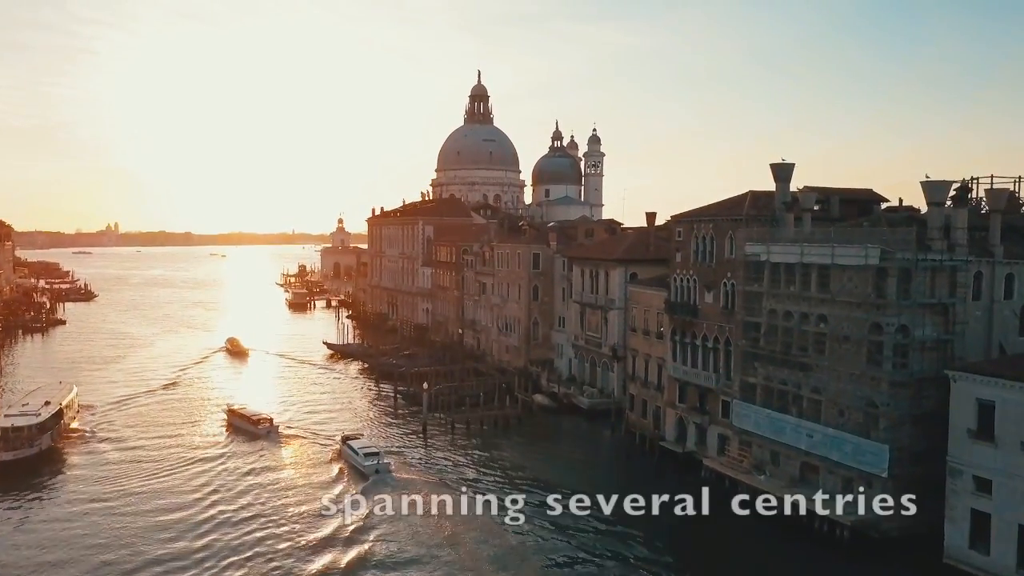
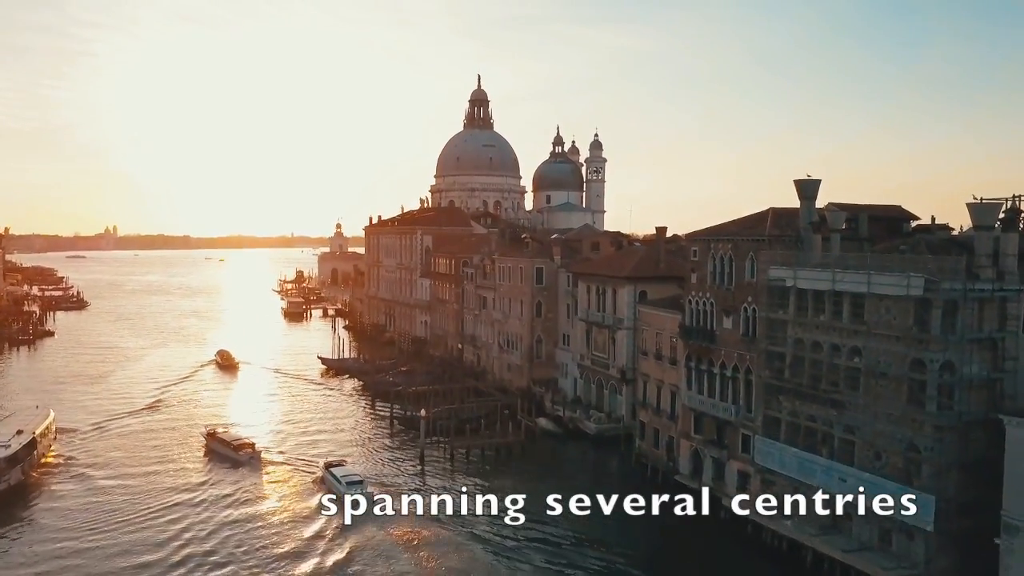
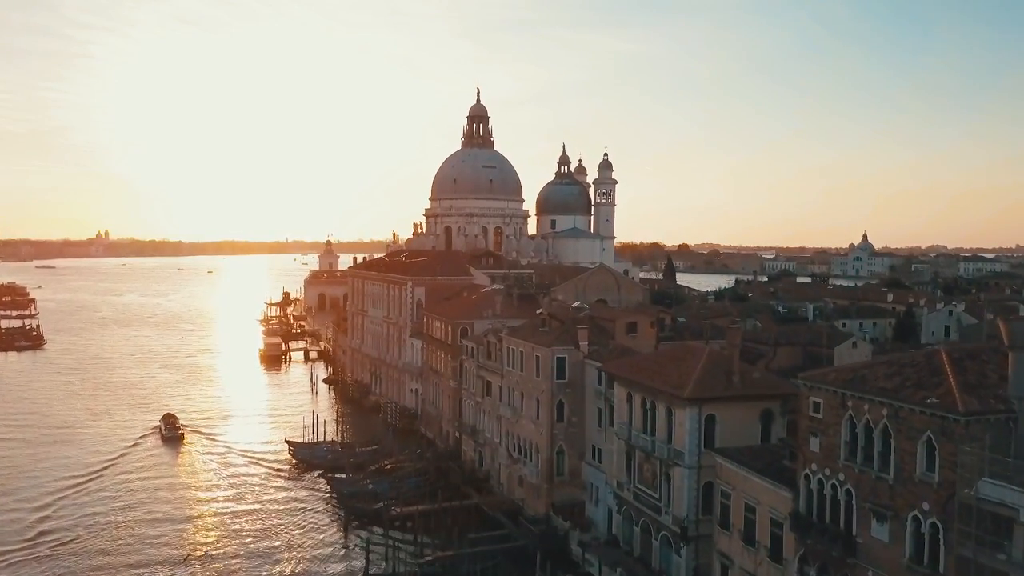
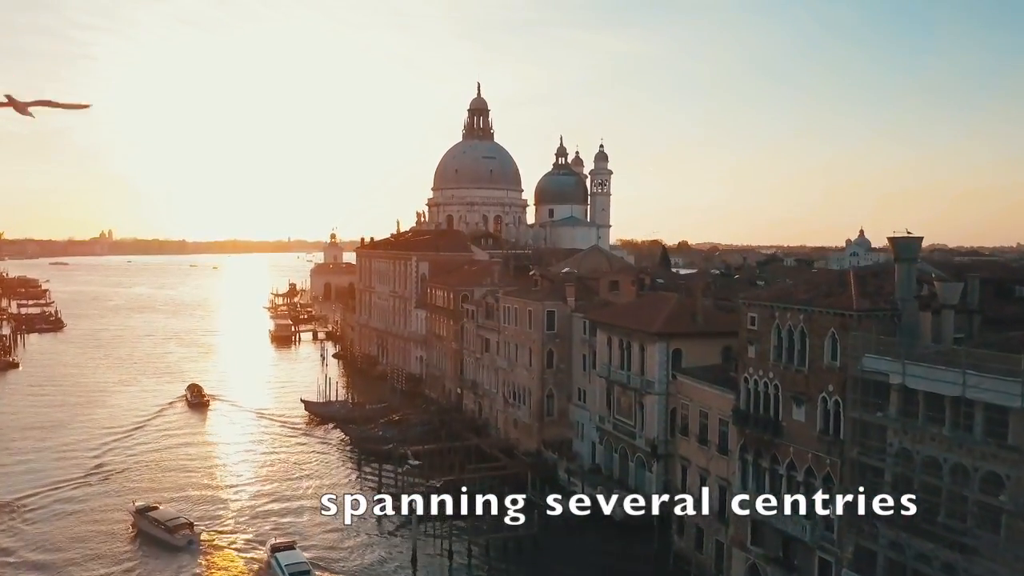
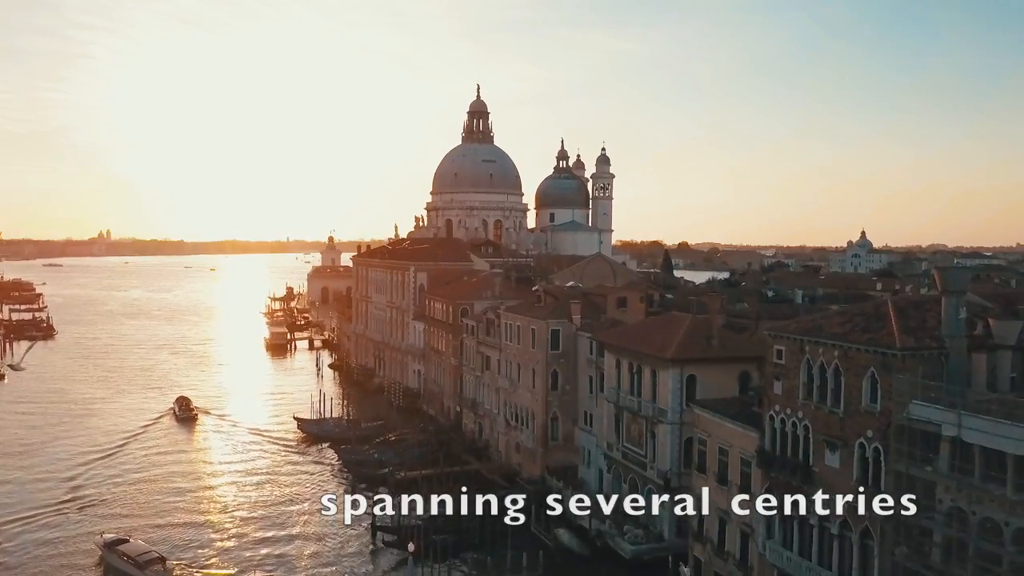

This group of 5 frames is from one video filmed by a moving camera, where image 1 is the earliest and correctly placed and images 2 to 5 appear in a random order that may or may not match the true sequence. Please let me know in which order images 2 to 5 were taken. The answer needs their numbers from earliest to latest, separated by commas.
2, 4, 5, 3
